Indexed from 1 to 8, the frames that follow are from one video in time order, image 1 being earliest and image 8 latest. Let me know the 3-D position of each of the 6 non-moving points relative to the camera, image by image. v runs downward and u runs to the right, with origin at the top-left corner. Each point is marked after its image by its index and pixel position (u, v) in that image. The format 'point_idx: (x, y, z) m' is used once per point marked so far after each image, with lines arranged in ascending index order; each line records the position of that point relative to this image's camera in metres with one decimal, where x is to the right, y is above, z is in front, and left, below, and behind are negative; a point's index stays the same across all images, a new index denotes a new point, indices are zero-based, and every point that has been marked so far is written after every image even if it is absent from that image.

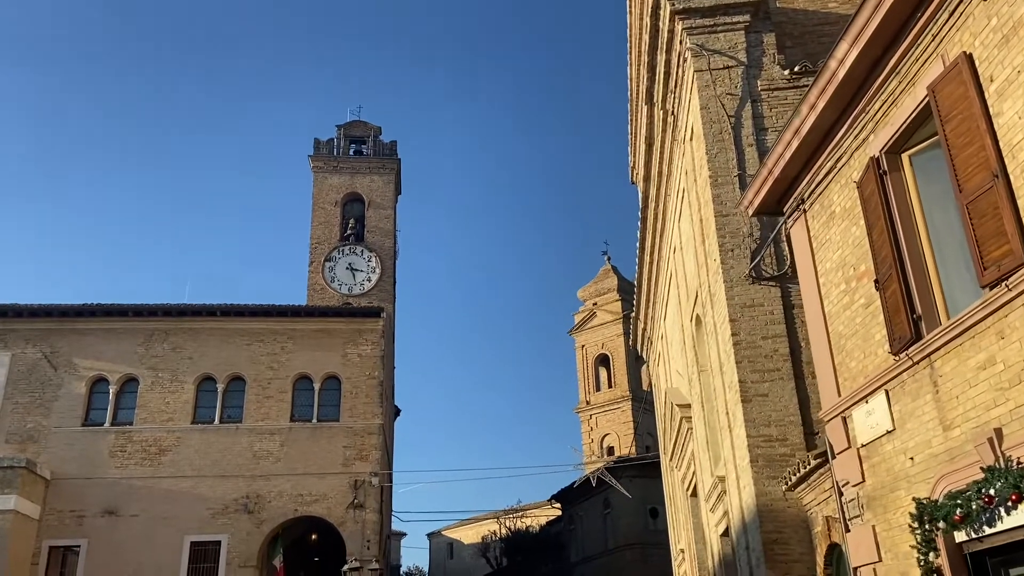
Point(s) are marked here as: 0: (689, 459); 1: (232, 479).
0: (+2.7, -2.7, +13.2) m
1: (-6.5, -4.5, +19.6) m
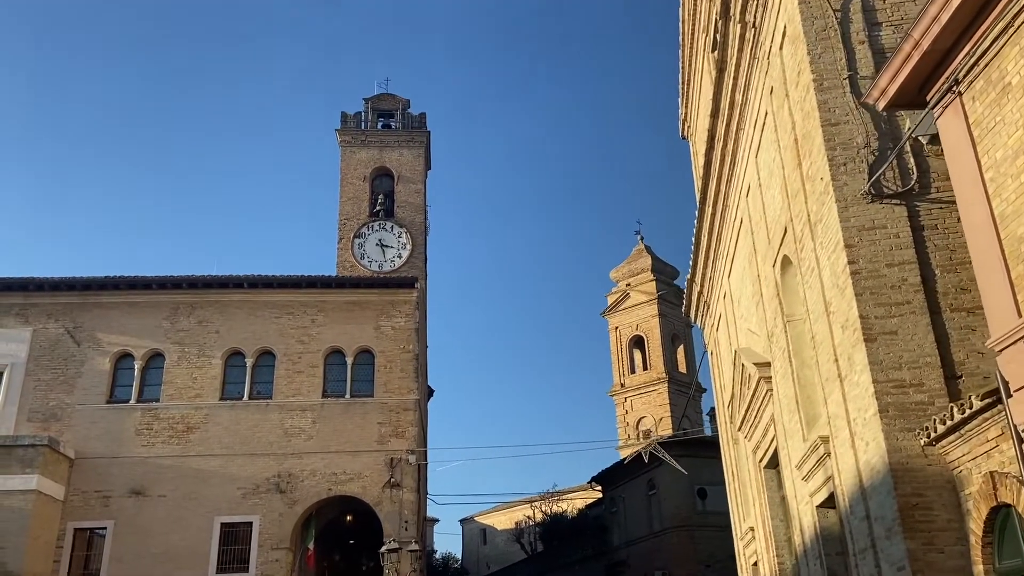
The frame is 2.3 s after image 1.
0: (+3.5, -1.9, +11.9) m
1: (-5.5, -3.8, +18.6) m
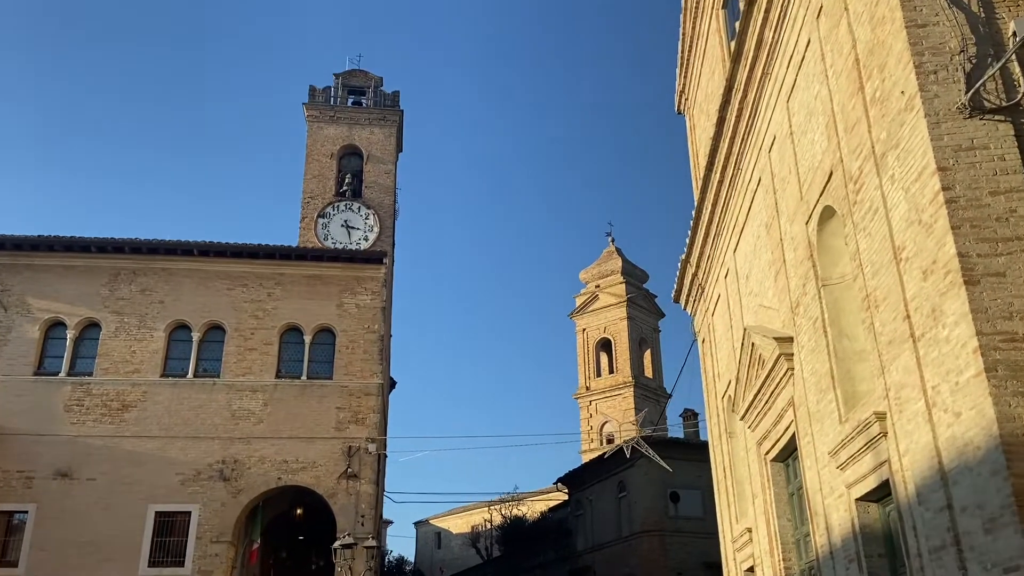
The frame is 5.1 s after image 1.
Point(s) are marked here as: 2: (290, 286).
0: (+3.3, -1.5, +10.5) m
1: (-6.1, -3.0, +16.8) m
2: (-4.8, 0.0, +18.4) m
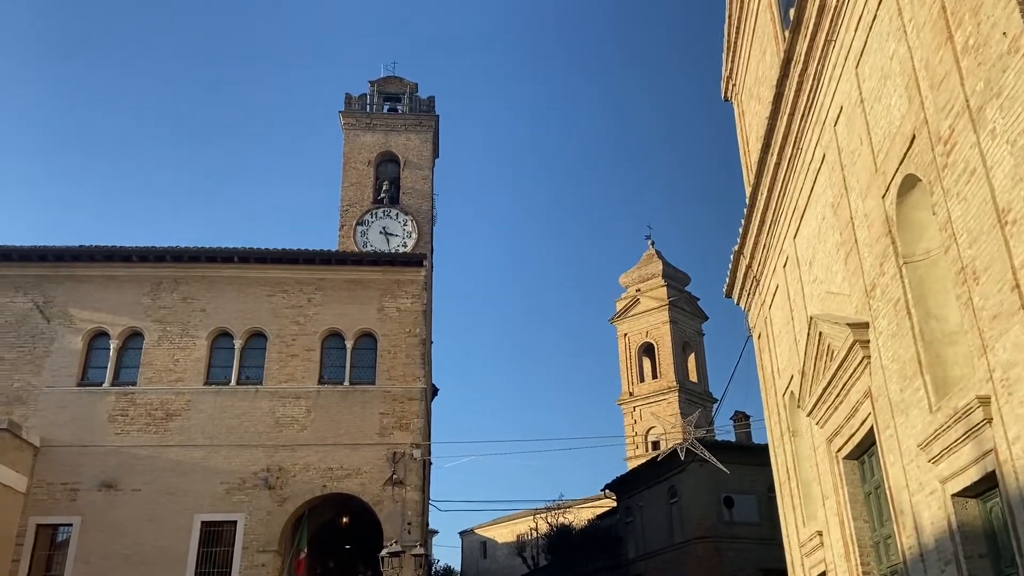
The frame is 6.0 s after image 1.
0: (+3.9, -1.3, +9.8) m
1: (-5.1, -3.1, +16.4) m
2: (-3.9, -0.1, +18.0) m
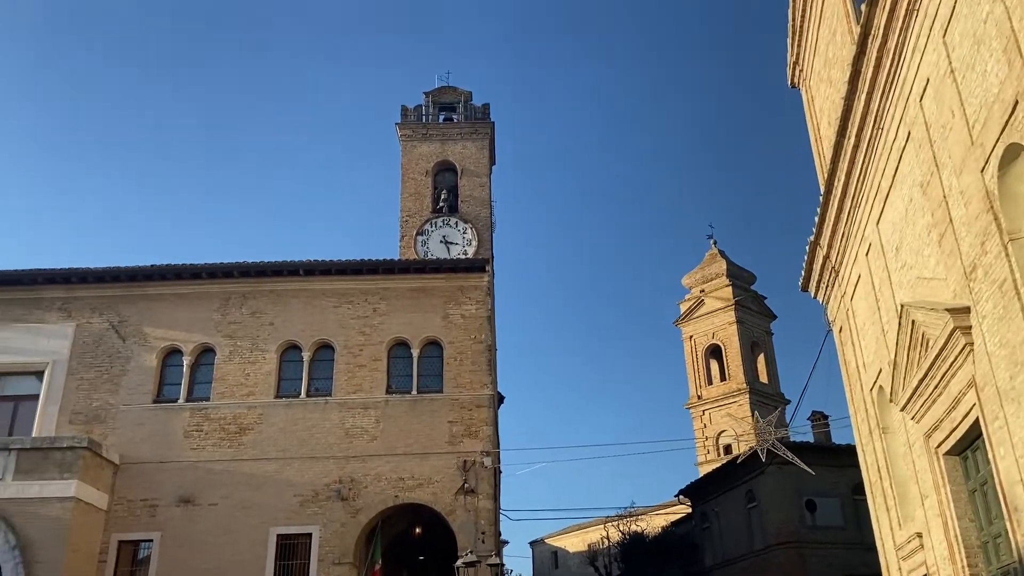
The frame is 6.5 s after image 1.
0: (+4.8, -1.1, +9.2) m
1: (-3.7, -3.4, +16.4) m
2: (-2.5, -0.3, +17.9) m
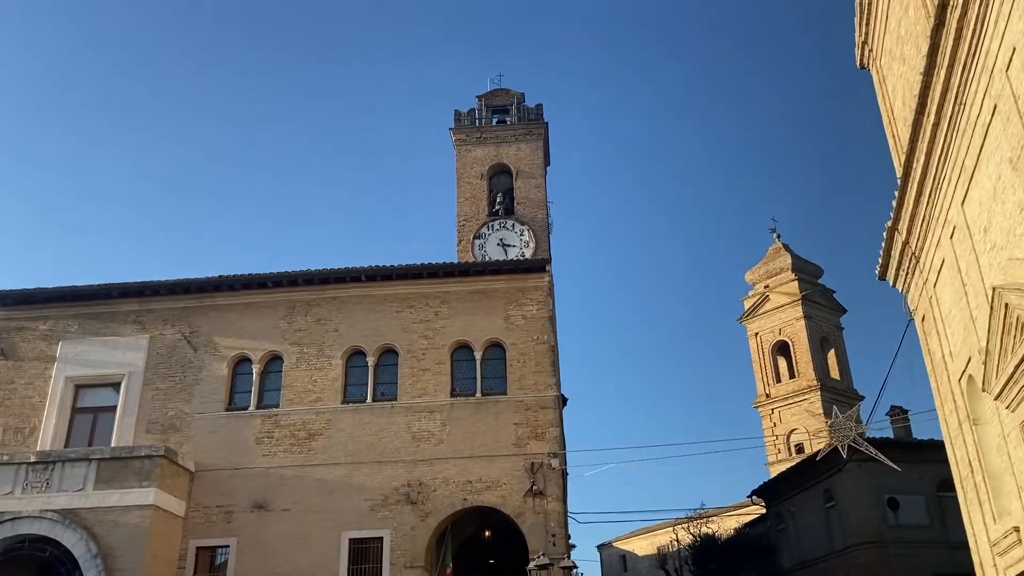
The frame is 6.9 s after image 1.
0: (+5.5, -0.9, +8.6) m
1: (-2.4, -3.4, +16.4) m
2: (-1.1, -0.3, +17.9) m
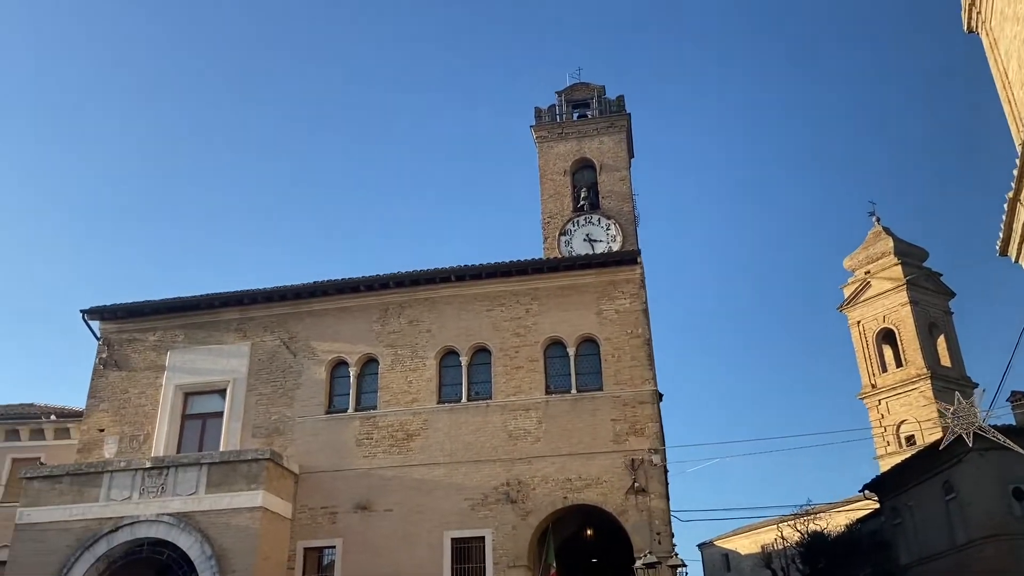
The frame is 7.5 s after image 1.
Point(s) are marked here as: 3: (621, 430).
0: (+6.5, -0.6, +7.8) m
1: (-0.4, -3.4, +16.3) m
2: (+0.8, -0.2, +17.7) m
3: (+2.1, -2.7, +16.1) m
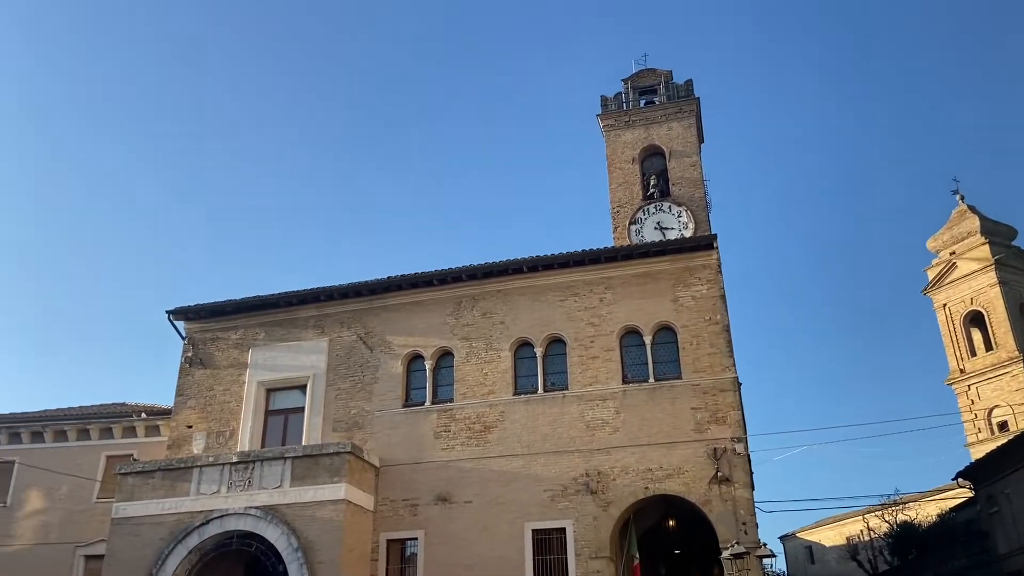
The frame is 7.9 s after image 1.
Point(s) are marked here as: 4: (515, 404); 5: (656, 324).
0: (+7.2, -0.2, +7.1) m
1: (+1.1, -3.2, +16.2) m
2: (+2.4, +0.1, +17.4) m
3: (+3.6, -2.4, +15.7) m
4: (+0.1, -2.3, +17.0) m
5: (+3.0, -0.7, +16.9) m
